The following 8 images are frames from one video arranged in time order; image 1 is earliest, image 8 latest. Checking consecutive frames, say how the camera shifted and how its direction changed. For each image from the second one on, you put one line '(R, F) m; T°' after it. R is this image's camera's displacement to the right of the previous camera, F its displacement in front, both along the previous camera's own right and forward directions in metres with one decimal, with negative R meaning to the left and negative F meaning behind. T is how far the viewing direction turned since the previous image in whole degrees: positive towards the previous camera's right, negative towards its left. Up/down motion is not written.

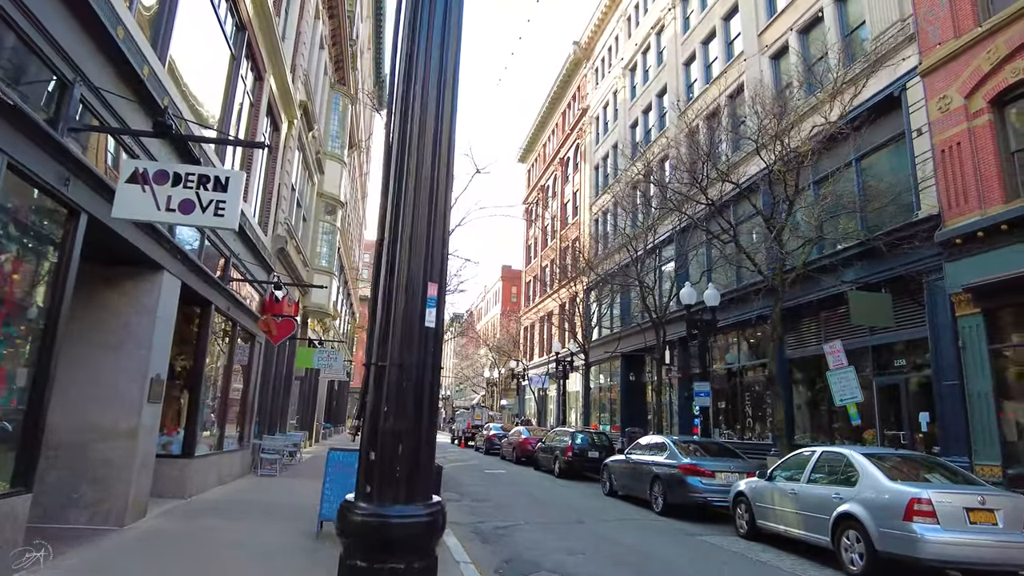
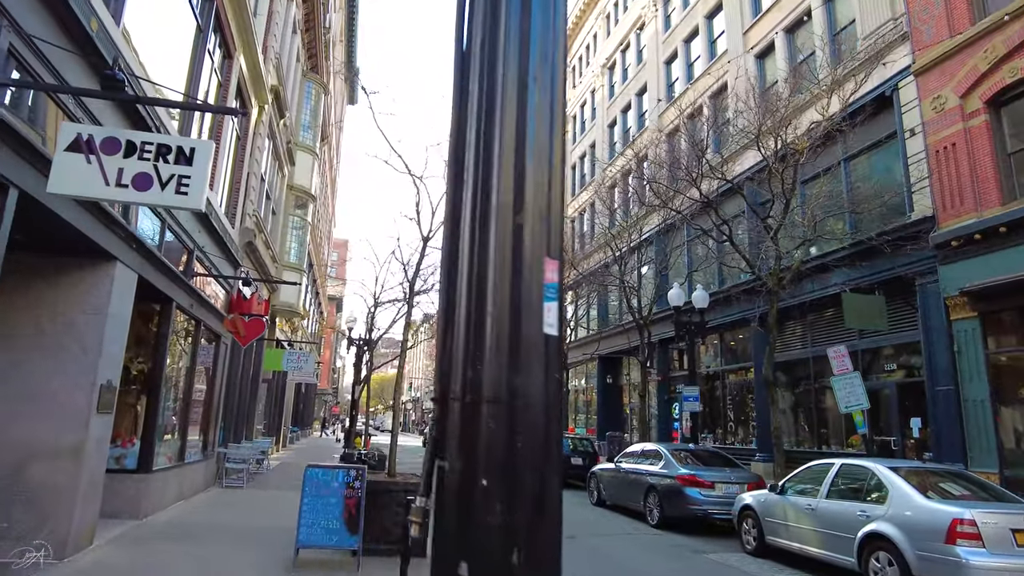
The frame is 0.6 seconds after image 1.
(-0.3, +0.8) m; +3°
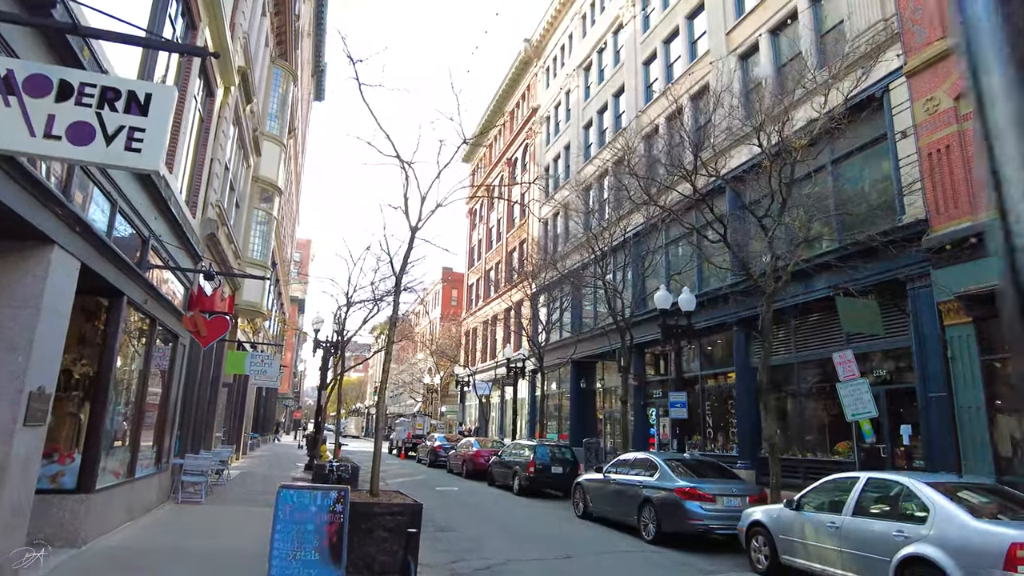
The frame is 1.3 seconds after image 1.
(-0.4, +0.8) m; +3°
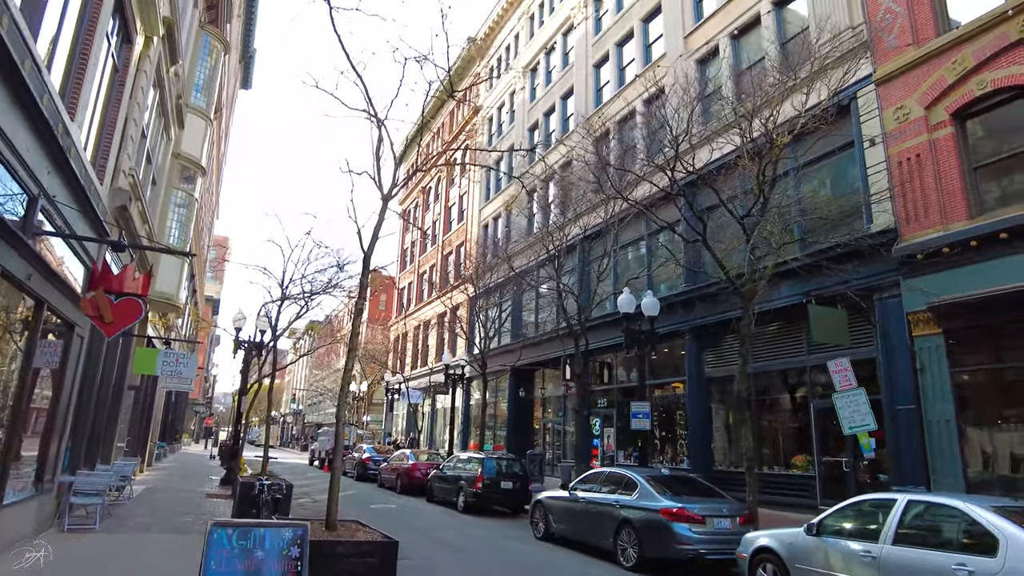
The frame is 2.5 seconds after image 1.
(-0.7, +1.3) m; +7°
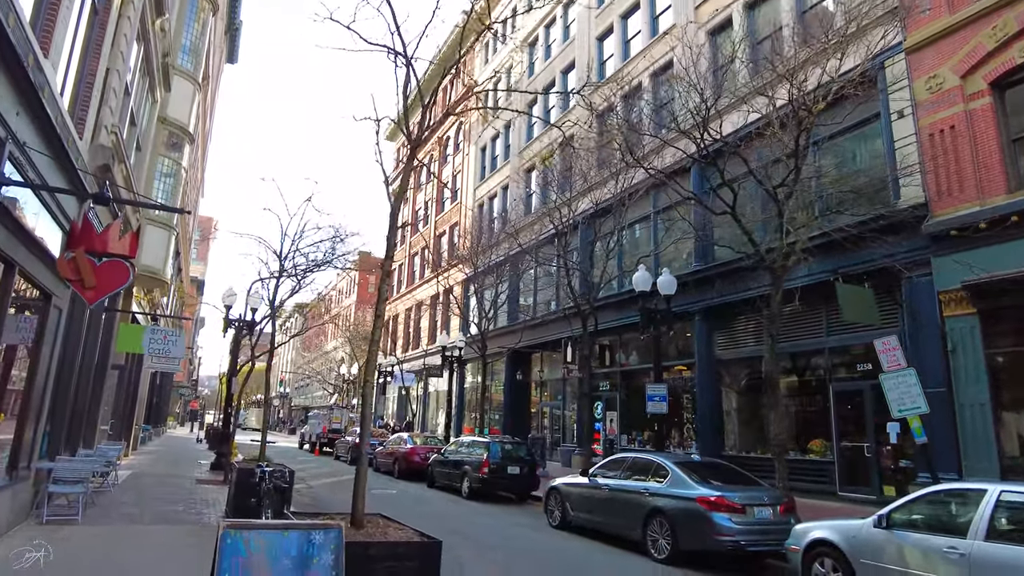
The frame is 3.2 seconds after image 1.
(-0.5, +0.8) m; +1°
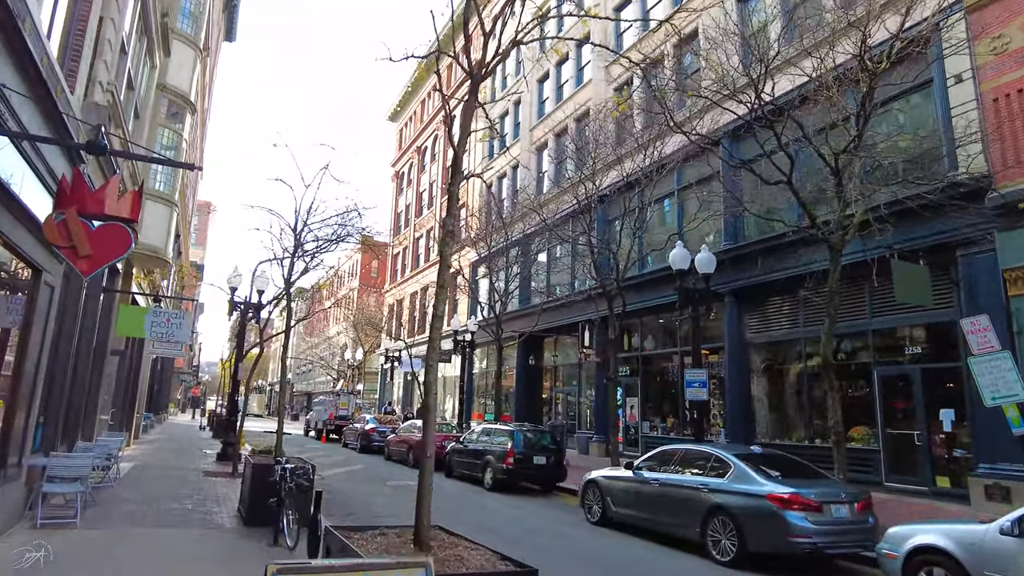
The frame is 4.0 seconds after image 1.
(-0.6, +0.9) m; 0°
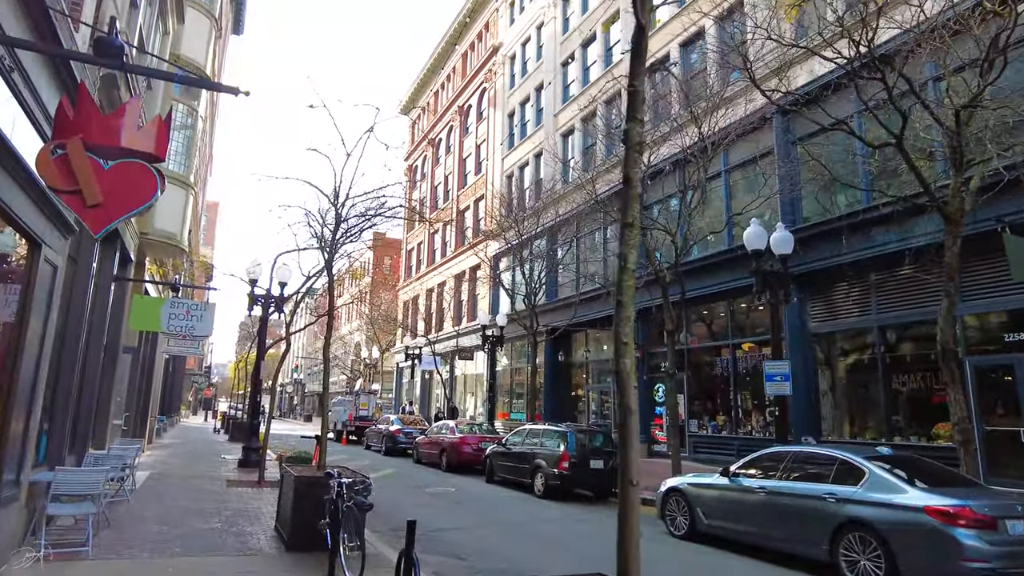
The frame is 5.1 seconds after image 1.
(-0.9, +1.4) m; -1°
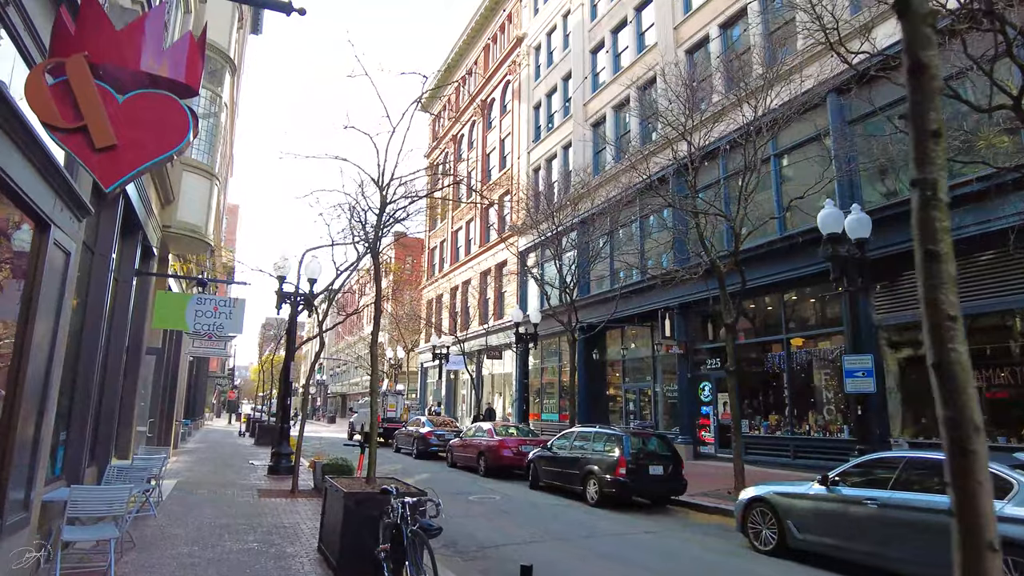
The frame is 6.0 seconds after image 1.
(-0.6, +1.0) m; -1°
